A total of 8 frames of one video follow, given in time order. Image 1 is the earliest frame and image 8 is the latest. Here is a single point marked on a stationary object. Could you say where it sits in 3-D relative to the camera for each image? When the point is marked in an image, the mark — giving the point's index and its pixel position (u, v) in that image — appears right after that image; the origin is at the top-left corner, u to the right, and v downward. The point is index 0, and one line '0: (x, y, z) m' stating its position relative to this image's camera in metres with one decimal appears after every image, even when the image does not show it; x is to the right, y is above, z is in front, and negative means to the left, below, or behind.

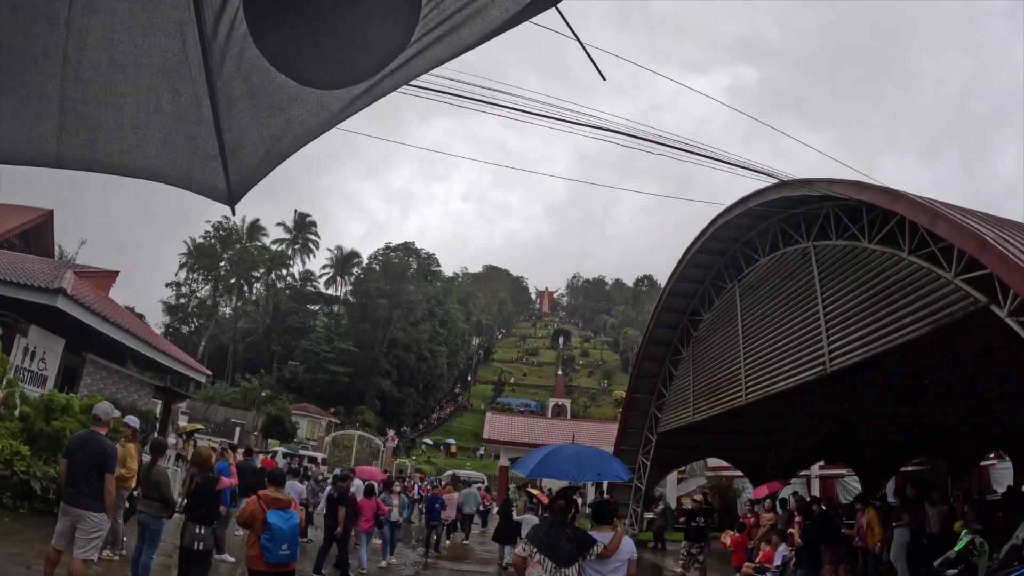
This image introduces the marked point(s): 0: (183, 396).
0: (-9.3, -2.9, +19.9) m
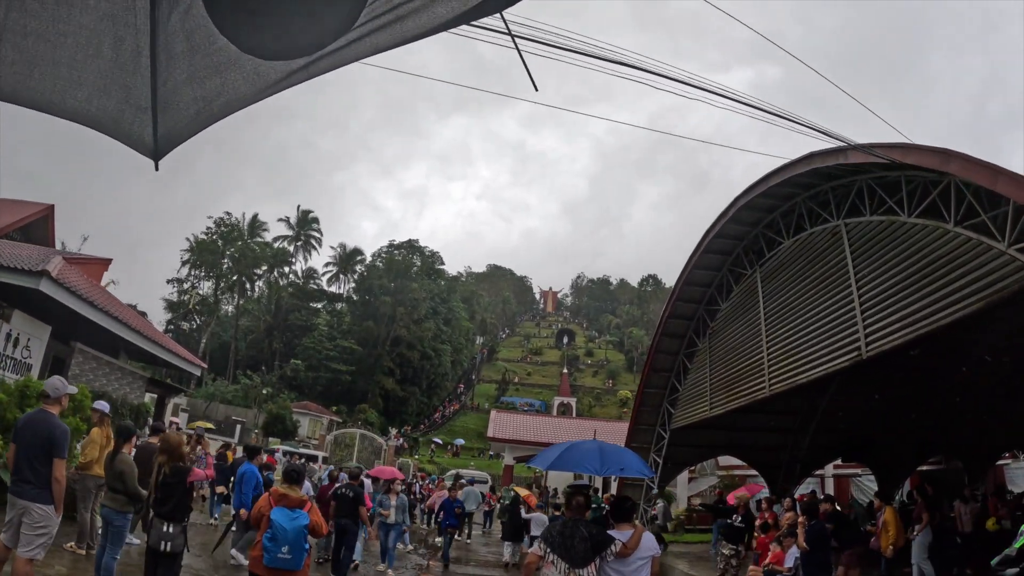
0: (-9.1, -2.7, +19.4) m
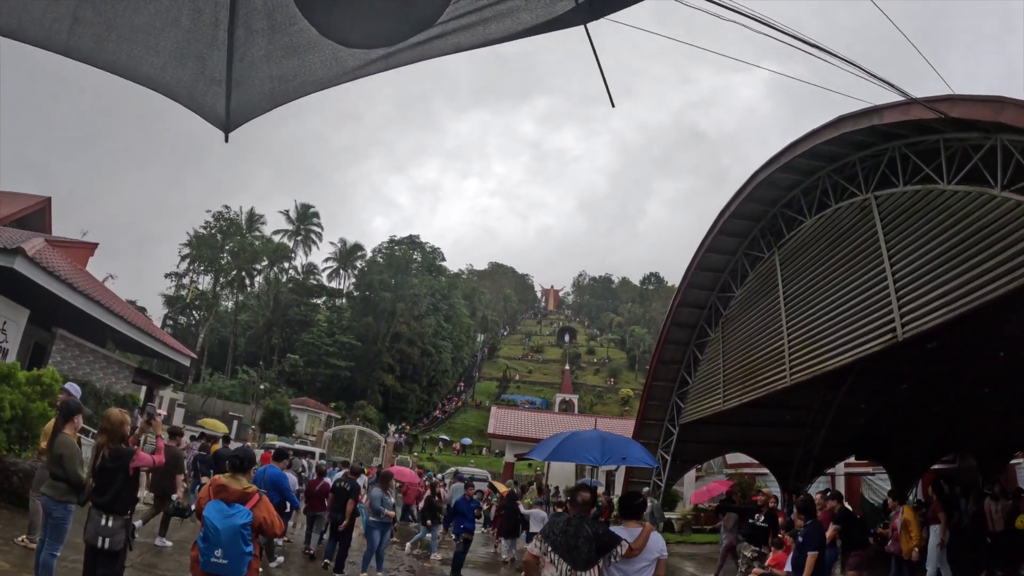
0: (-9.1, -2.4, +18.9) m
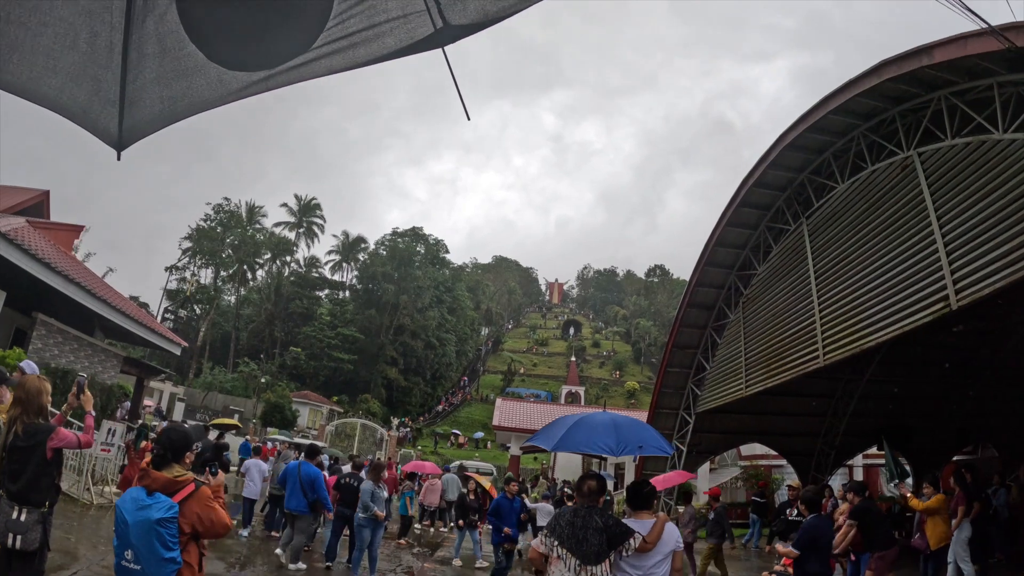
0: (-8.9, -2.1, +18.3) m
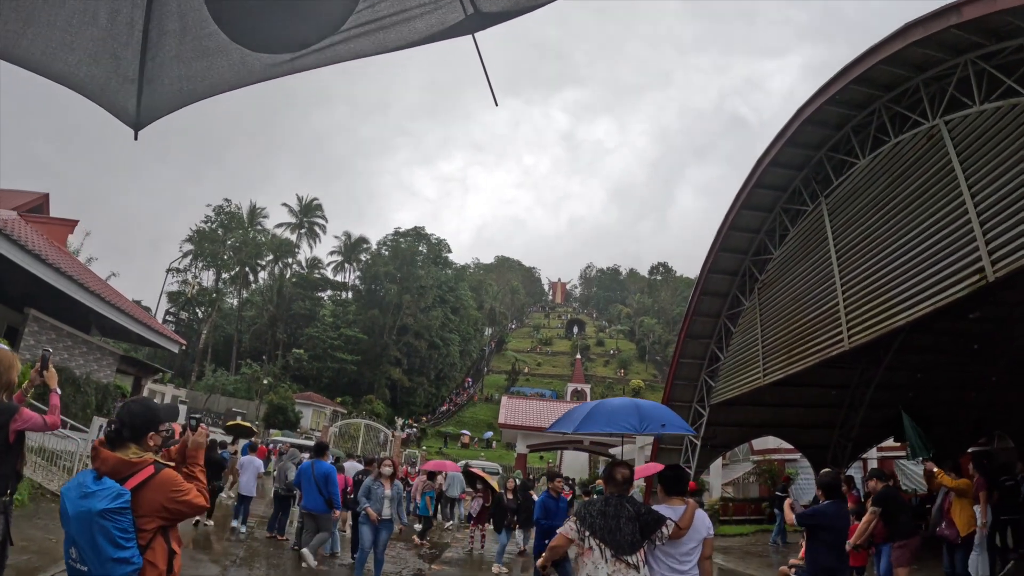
0: (-8.8, -2.1, +18.0) m
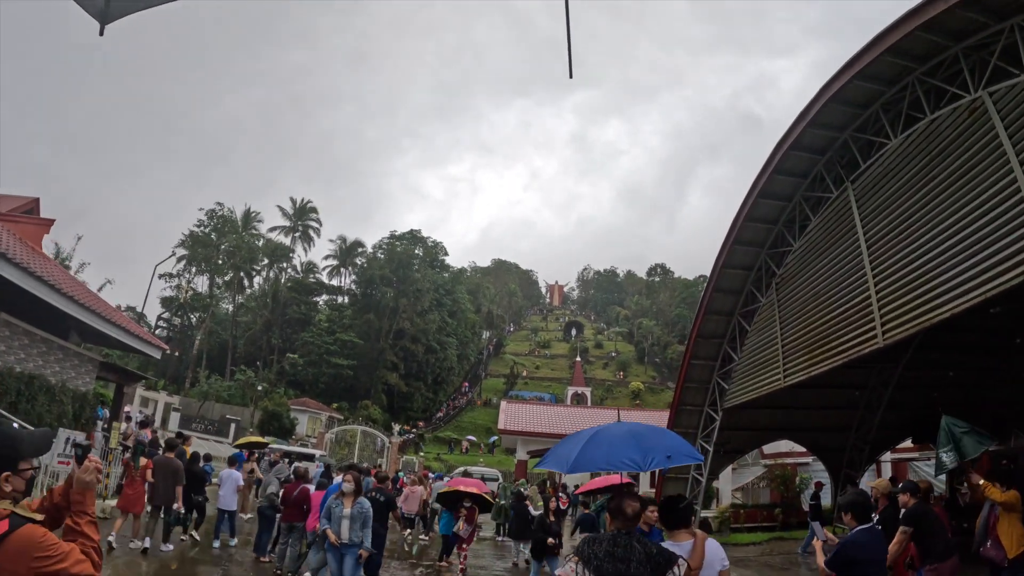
0: (-8.8, -2.2, +17.3) m
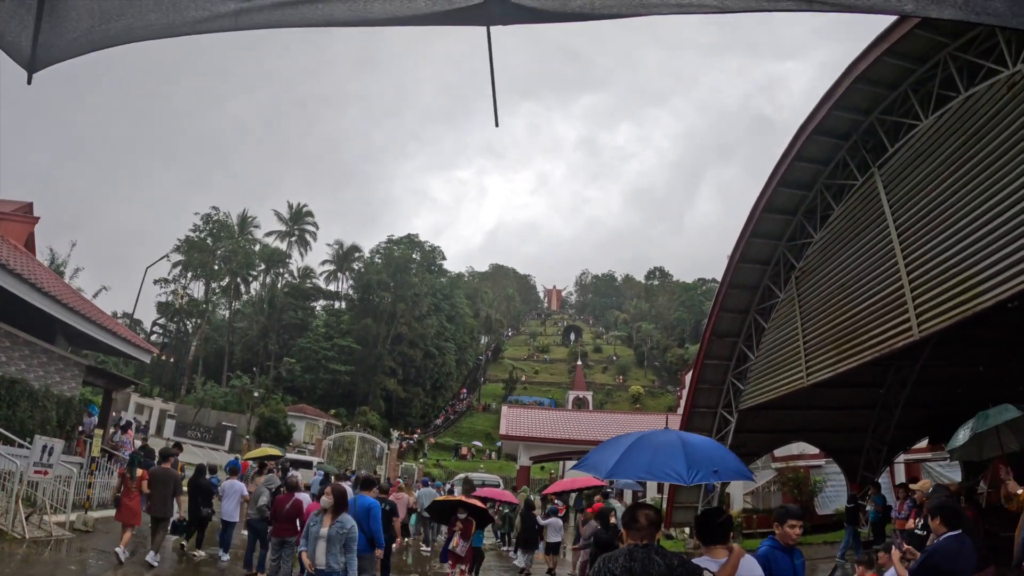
0: (-8.7, -2.3, +16.9) m
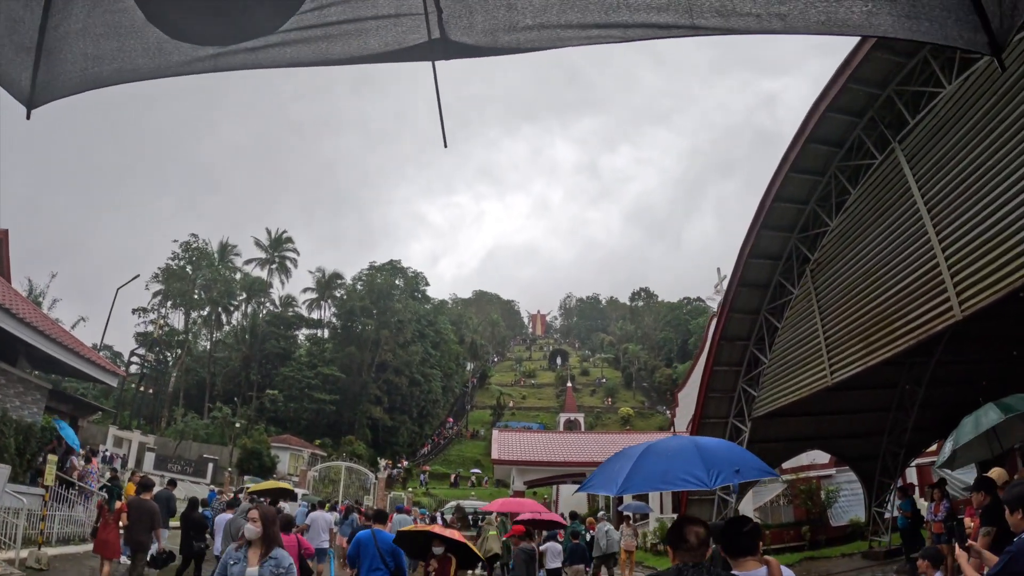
0: (-8.9, -2.9, +16.0) m
